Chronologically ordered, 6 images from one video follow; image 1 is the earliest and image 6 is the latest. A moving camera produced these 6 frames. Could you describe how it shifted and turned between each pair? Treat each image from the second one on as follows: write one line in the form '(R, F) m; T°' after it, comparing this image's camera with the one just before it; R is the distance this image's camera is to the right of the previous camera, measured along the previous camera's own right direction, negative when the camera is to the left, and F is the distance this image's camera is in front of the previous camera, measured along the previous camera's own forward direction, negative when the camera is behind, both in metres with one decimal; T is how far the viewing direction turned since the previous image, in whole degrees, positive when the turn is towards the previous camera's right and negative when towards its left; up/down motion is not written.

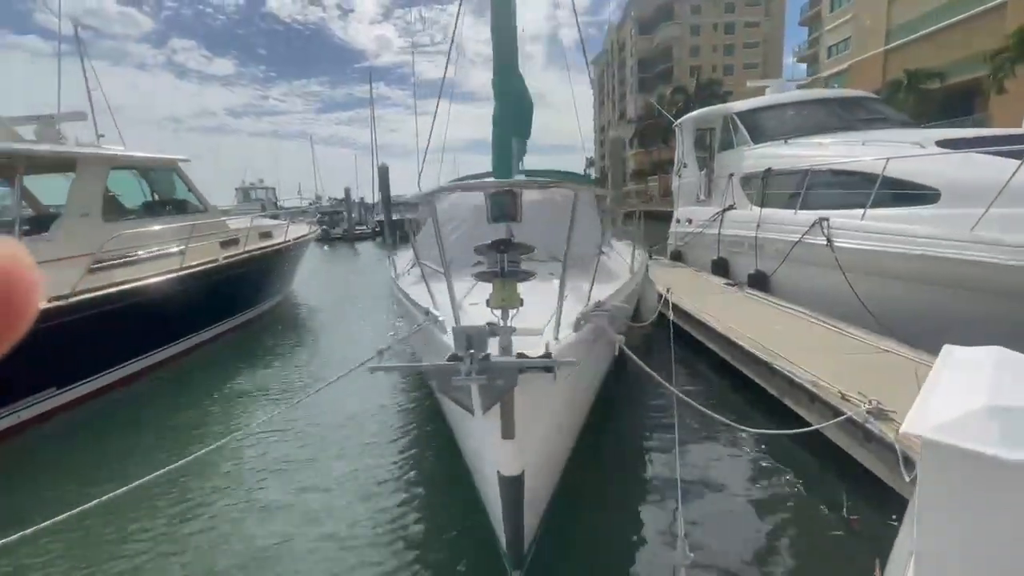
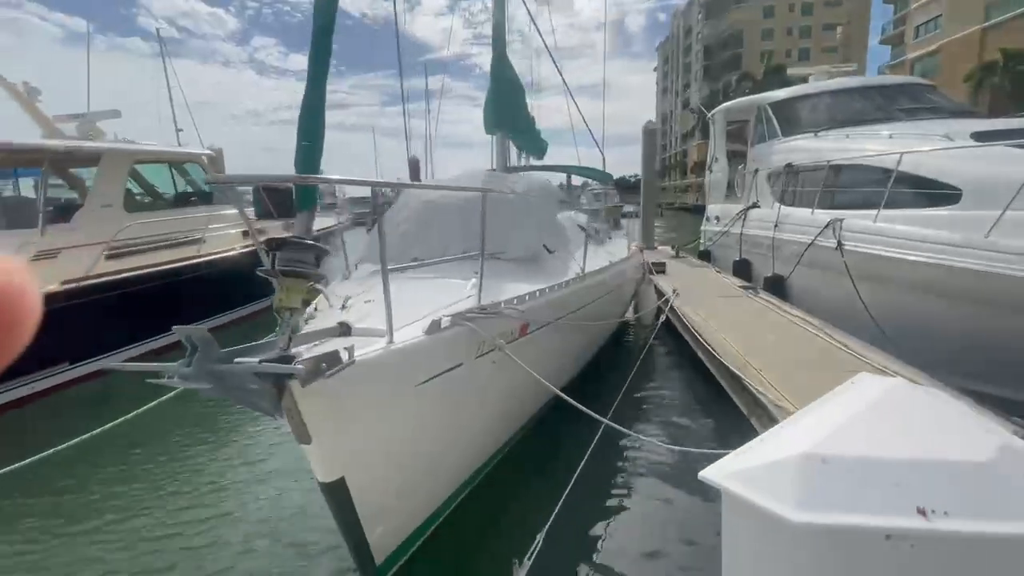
(+0.9, +0.1) m; -7°
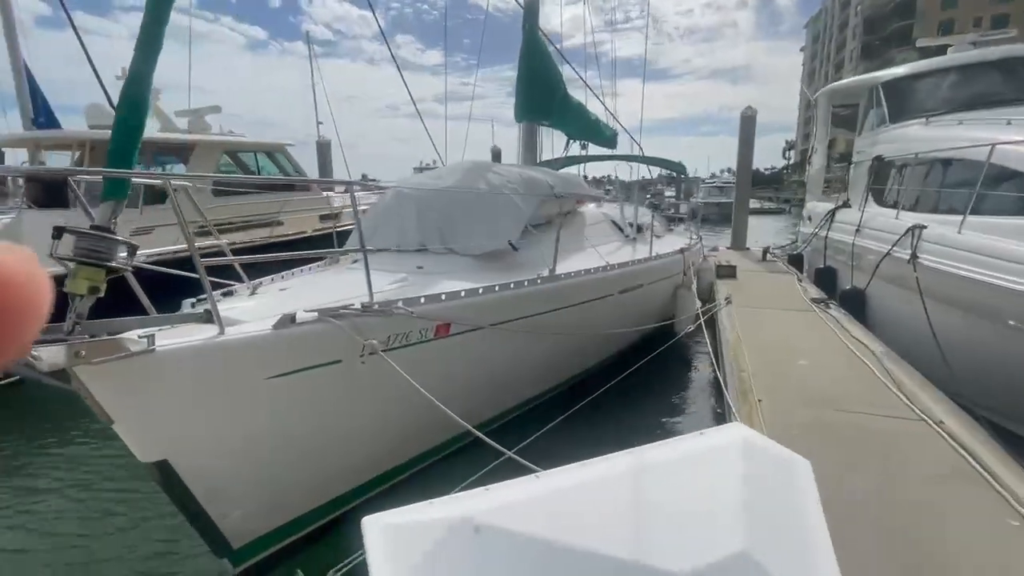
(+1.1, +0.3) m; -13°
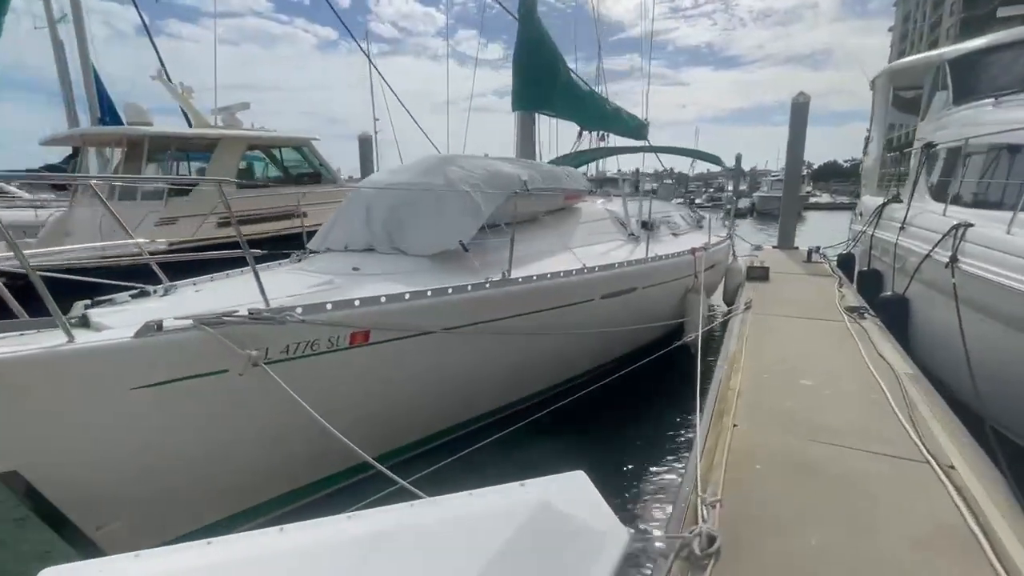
(+0.7, +0.3) m; -7°
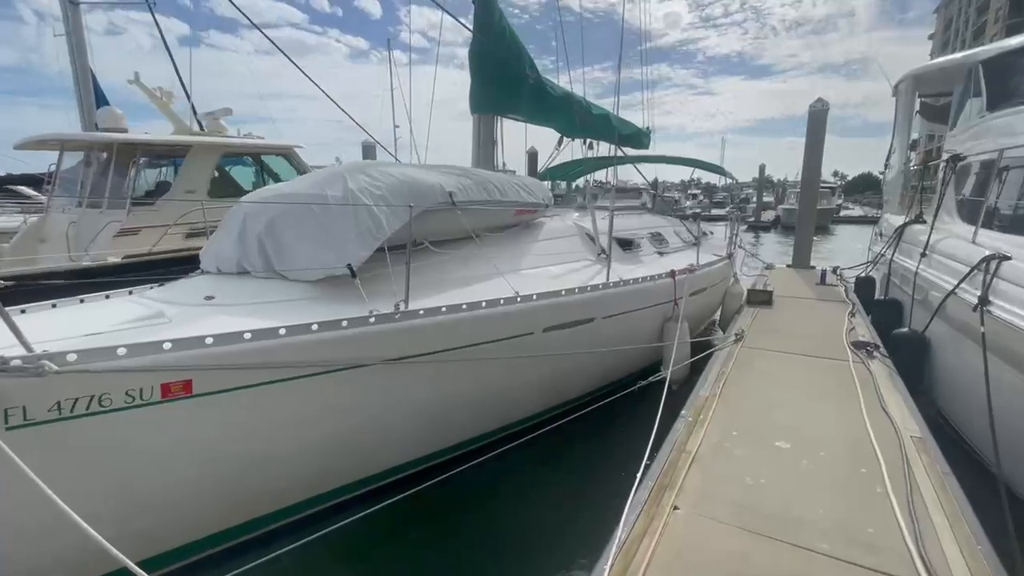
(+0.7, +0.6) m; -3°
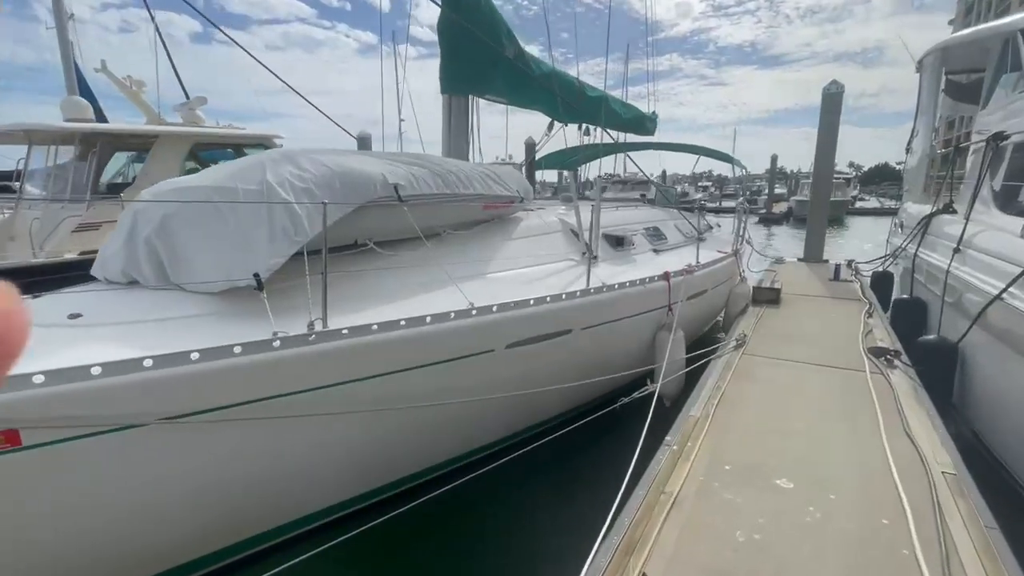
(+0.3, +0.5) m; -1°
